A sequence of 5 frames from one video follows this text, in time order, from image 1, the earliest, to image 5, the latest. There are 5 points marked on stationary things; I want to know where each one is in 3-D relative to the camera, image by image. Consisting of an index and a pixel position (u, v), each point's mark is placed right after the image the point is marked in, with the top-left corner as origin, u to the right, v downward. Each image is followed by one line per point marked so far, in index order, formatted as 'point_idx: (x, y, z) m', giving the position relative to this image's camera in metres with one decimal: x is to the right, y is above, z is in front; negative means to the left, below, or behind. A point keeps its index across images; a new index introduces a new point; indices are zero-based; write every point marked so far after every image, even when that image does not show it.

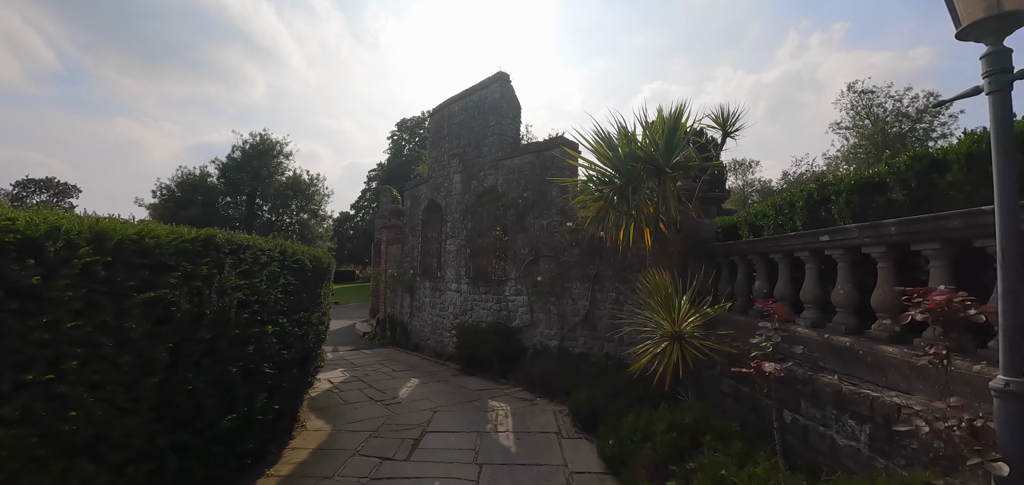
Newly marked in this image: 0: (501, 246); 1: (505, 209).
0: (-0.2, -0.1, +8.2) m
1: (-0.2, +0.6, +8.3) m
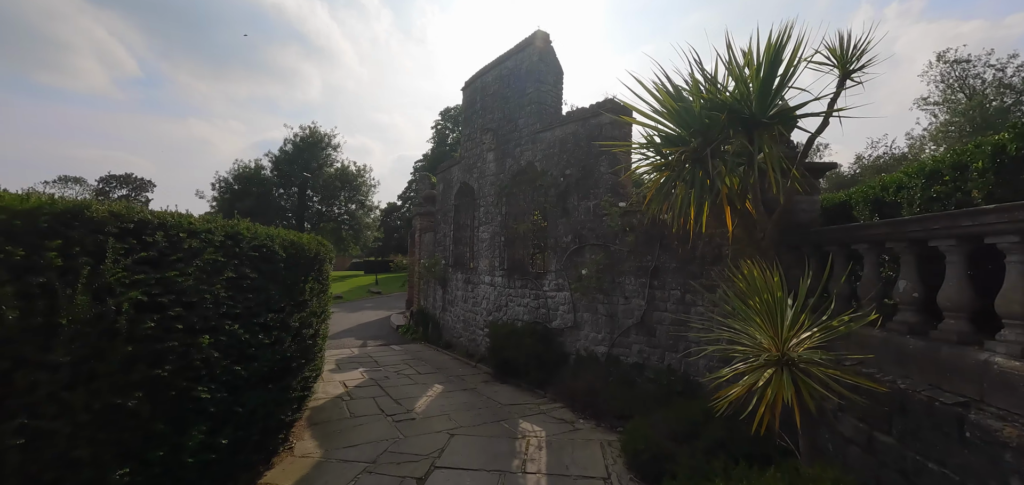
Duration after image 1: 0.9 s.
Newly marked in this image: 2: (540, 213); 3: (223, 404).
0: (+0.4, +0.2, +7.0) m
1: (+0.5, +0.8, +7.1) m
2: (+0.4, +0.5, +7.1) m
3: (-1.9, -1.0, +2.9) m
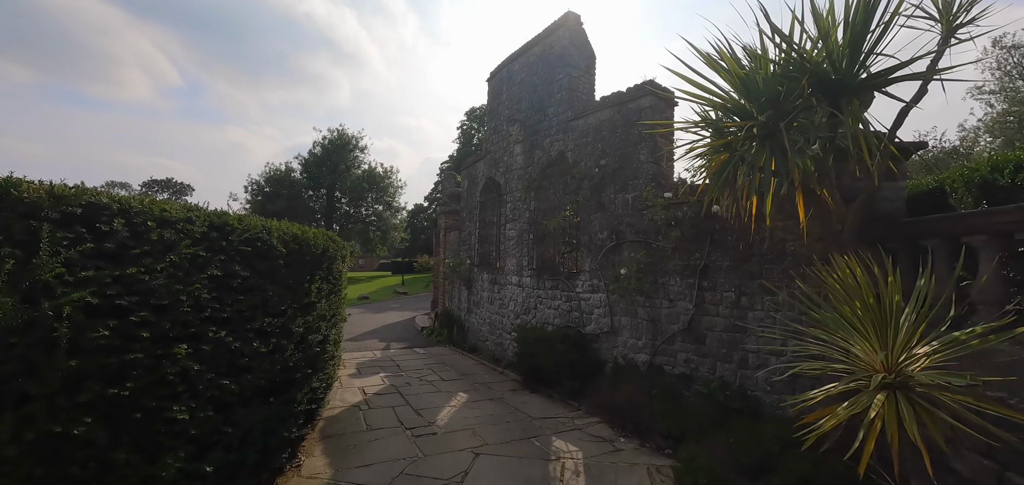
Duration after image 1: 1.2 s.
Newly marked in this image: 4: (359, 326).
0: (+0.8, +0.2, +6.5) m
1: (+0.9, +0.9, +6.5) m
2: (+0.9, +0.5, +6.5) m
3: (-1.7, -1.0, +2.5) m
4: (-4.6, -2.5, +13.5) m
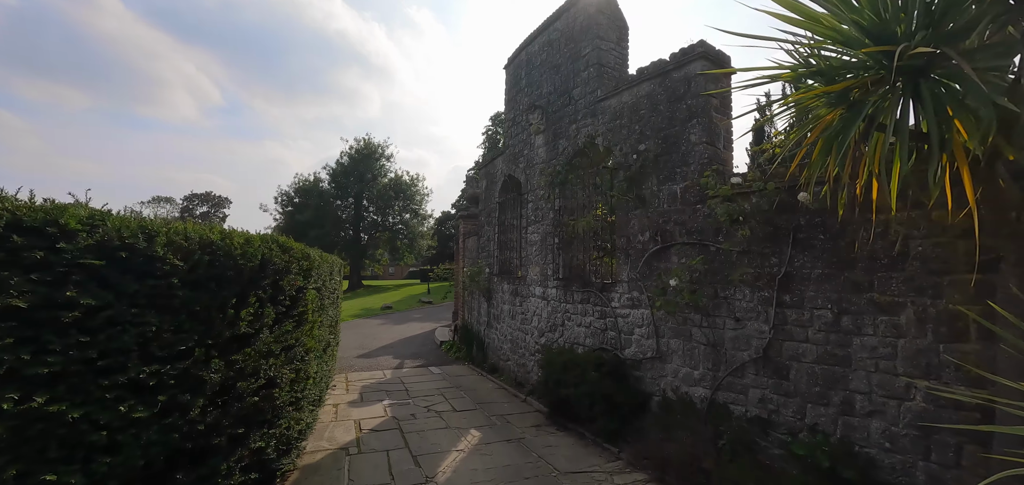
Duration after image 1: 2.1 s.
0: (+1.1, +0.1, +5.3) m
1: (+1.1, +0.8, +5.4) m
2: (+1.1, +0.5, +5.4) m
3: (-1.7, -1.0, +1.5) m
4: (-3.9, -2.7, +12.7) m
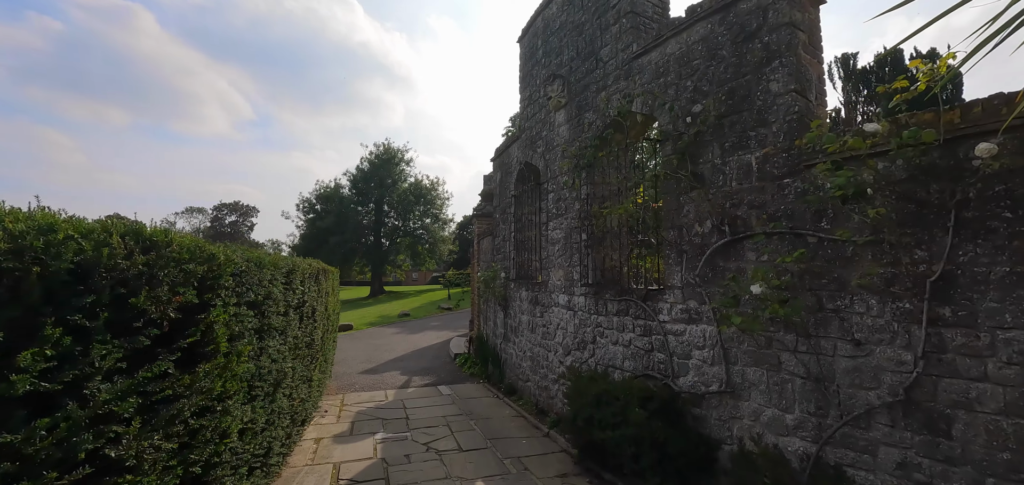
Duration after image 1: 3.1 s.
0: (+1.2, +0.2, +4.1) m
1: (+1.3, +0.9, +4.2) m
2: (+1.2, +0.5, +4.2) m
3: (-1.7, -1.0, +0.4) m
4: (-3.3, -2.8, +11.7) m
